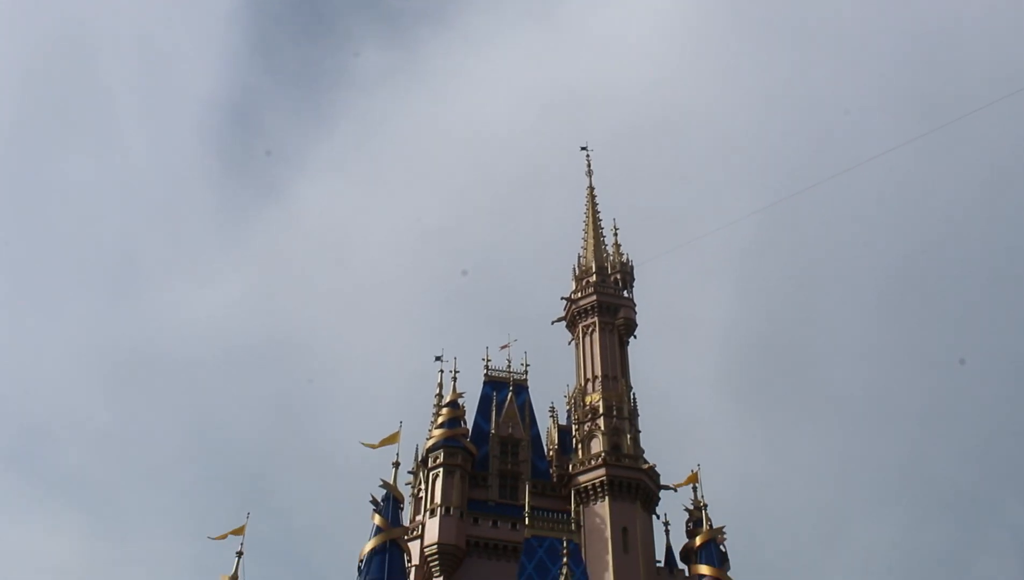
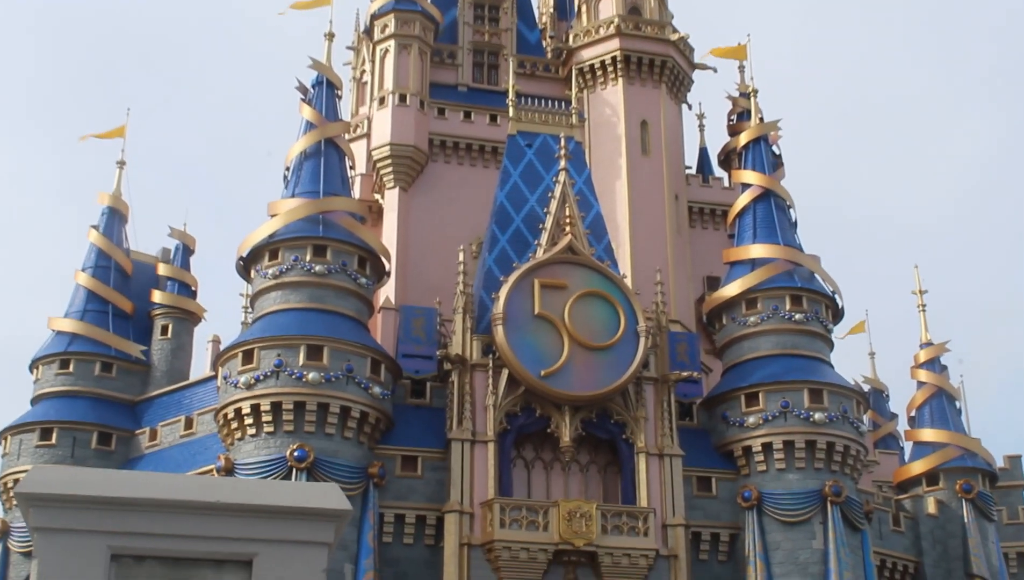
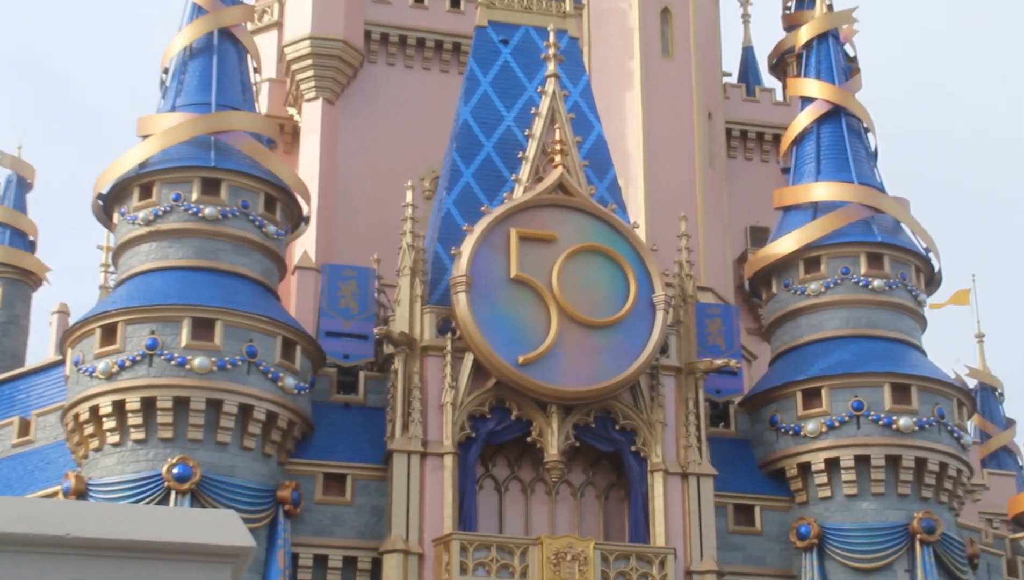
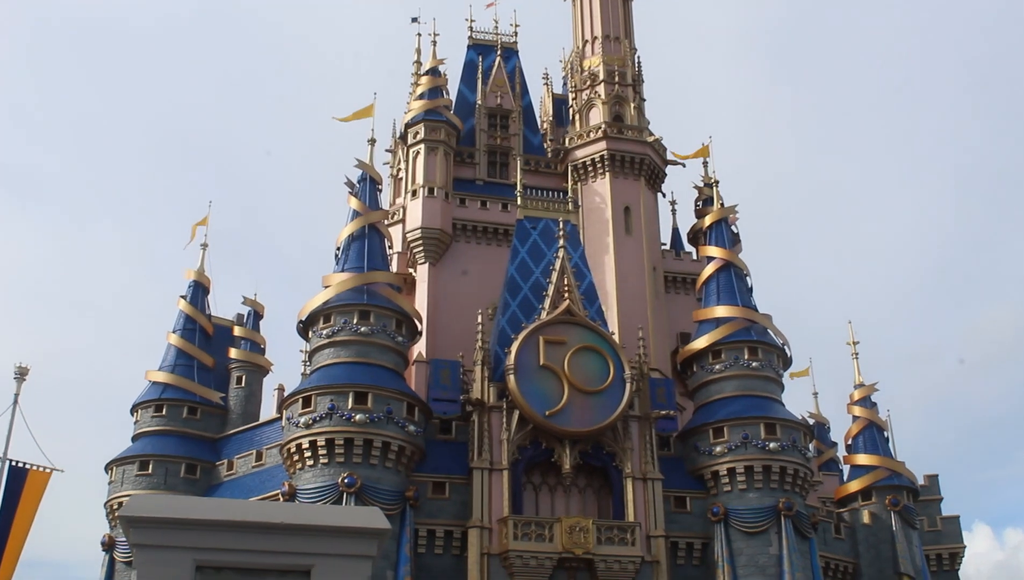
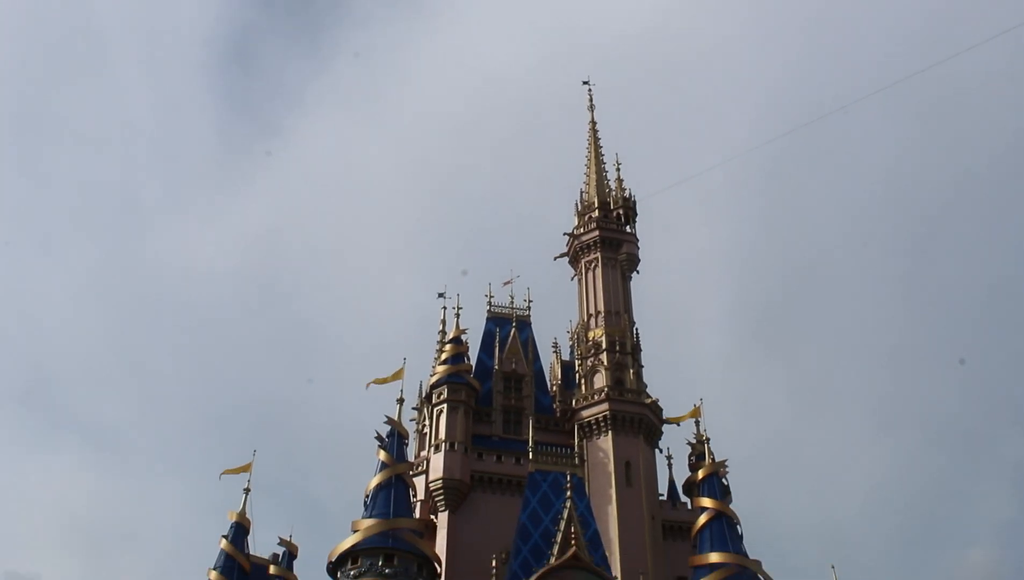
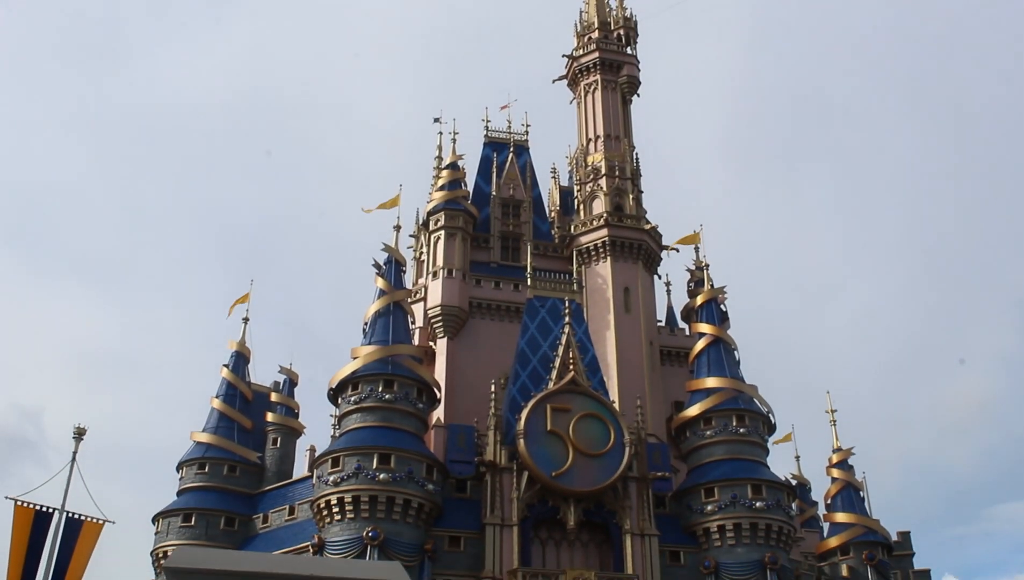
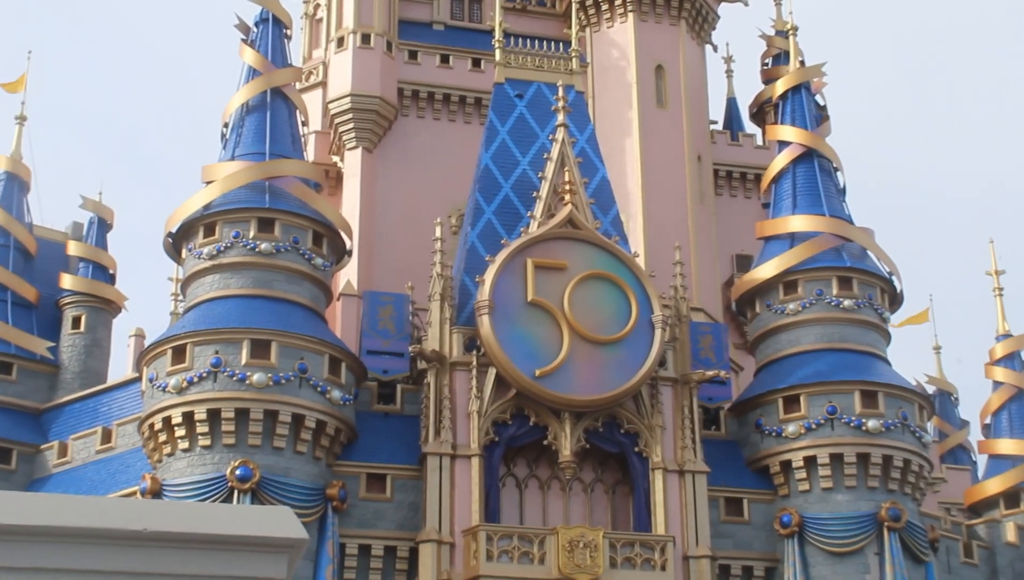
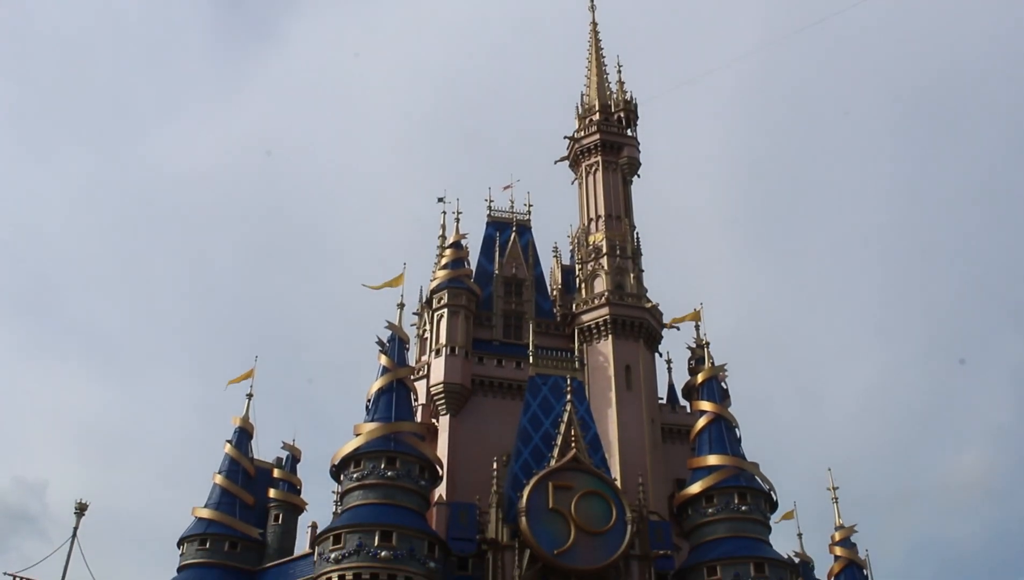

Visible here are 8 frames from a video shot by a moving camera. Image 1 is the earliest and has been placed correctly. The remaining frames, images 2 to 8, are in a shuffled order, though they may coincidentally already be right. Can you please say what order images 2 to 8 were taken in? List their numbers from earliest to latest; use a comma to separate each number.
5, 8, 6, 4, 2, 7, 3
